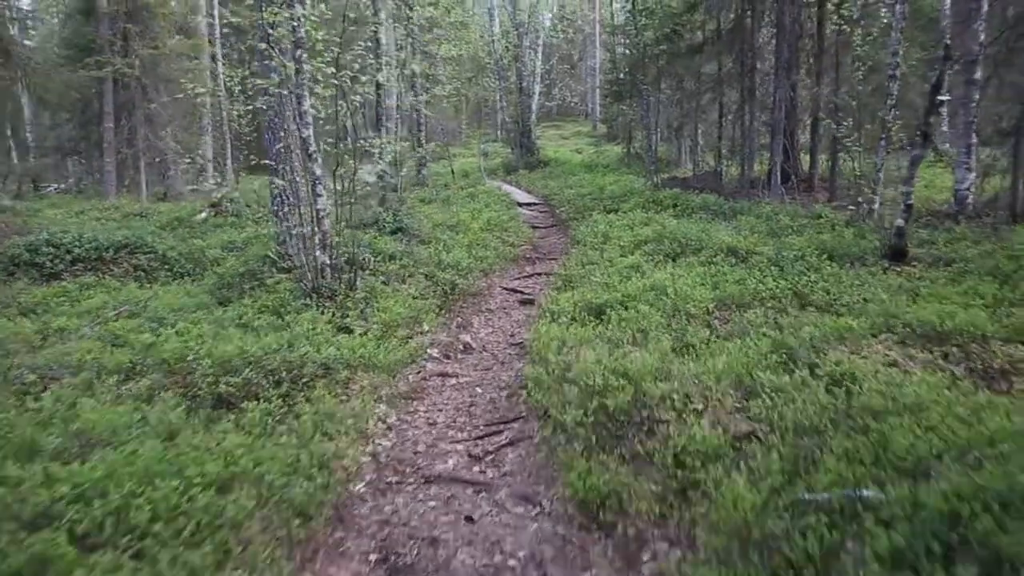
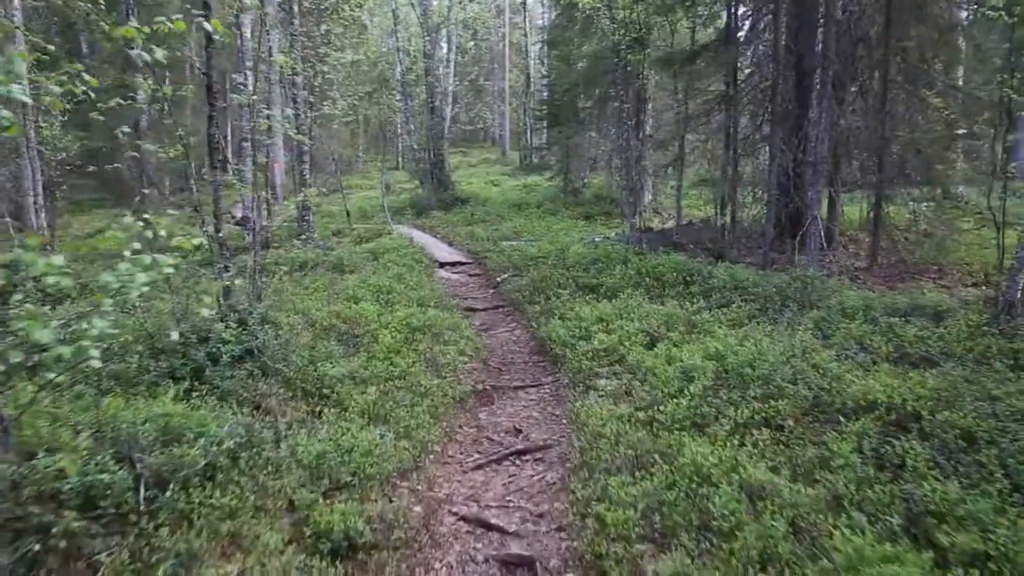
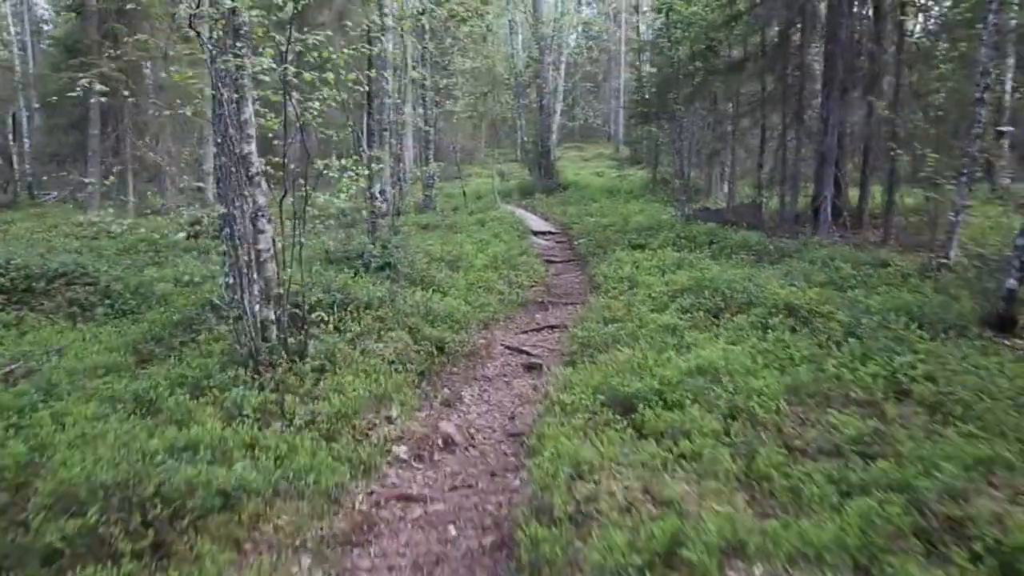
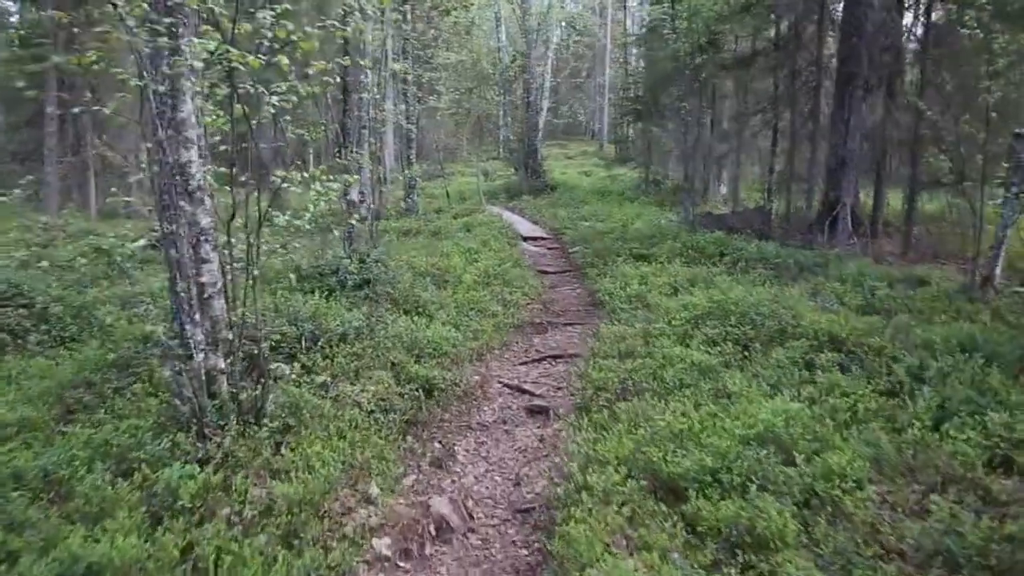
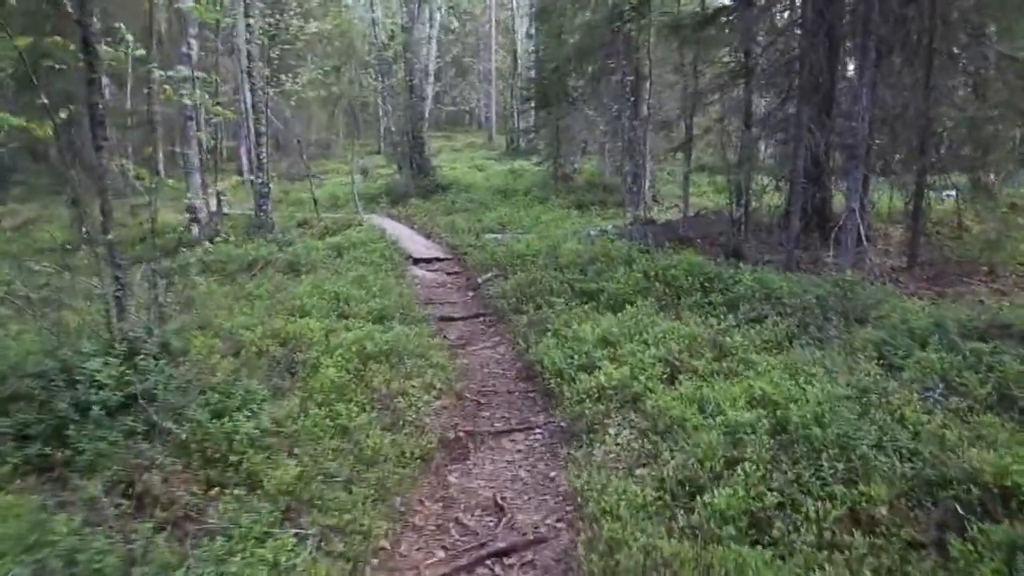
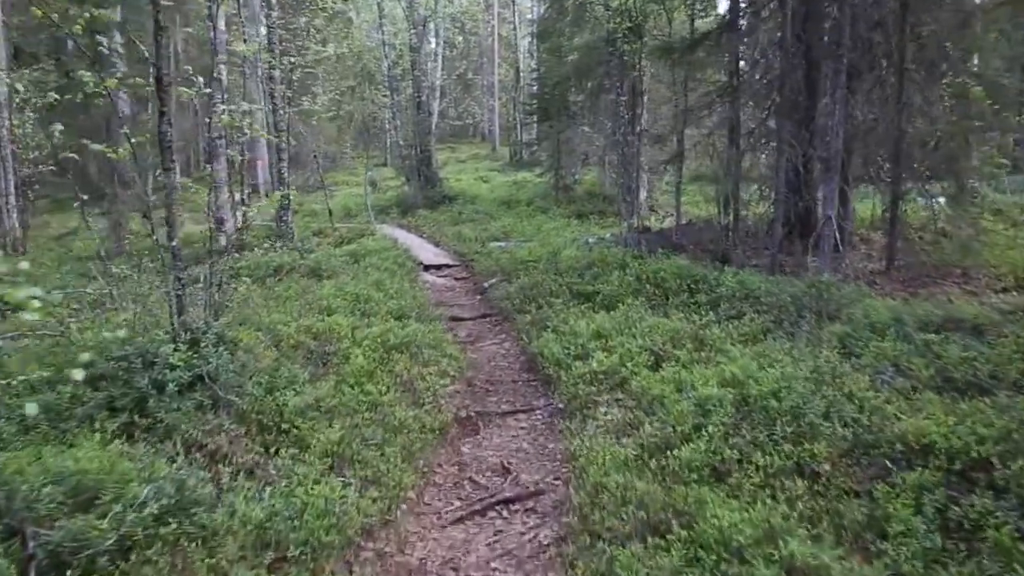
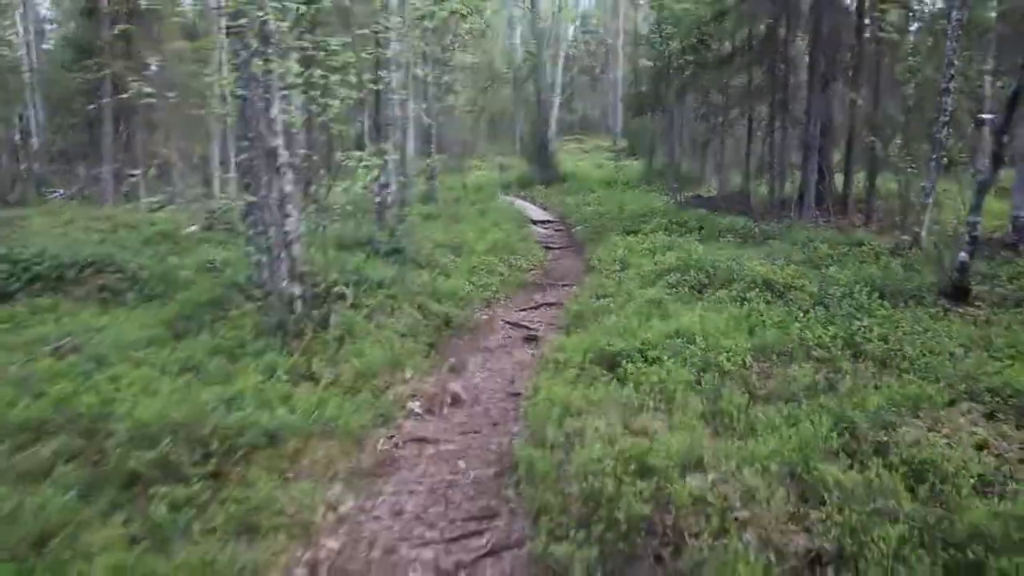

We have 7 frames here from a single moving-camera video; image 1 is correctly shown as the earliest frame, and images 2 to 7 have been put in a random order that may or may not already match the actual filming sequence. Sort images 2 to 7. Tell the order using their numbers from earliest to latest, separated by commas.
7, 3, 4, 2, 6, 5
